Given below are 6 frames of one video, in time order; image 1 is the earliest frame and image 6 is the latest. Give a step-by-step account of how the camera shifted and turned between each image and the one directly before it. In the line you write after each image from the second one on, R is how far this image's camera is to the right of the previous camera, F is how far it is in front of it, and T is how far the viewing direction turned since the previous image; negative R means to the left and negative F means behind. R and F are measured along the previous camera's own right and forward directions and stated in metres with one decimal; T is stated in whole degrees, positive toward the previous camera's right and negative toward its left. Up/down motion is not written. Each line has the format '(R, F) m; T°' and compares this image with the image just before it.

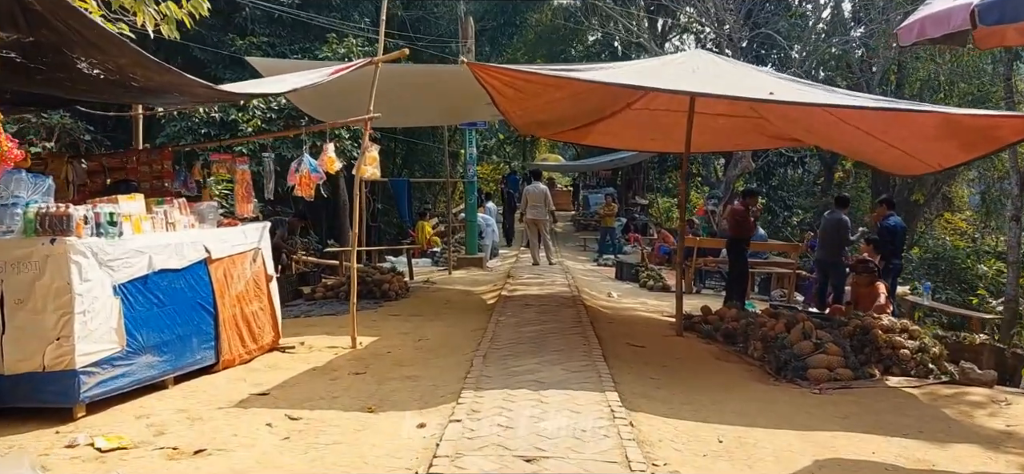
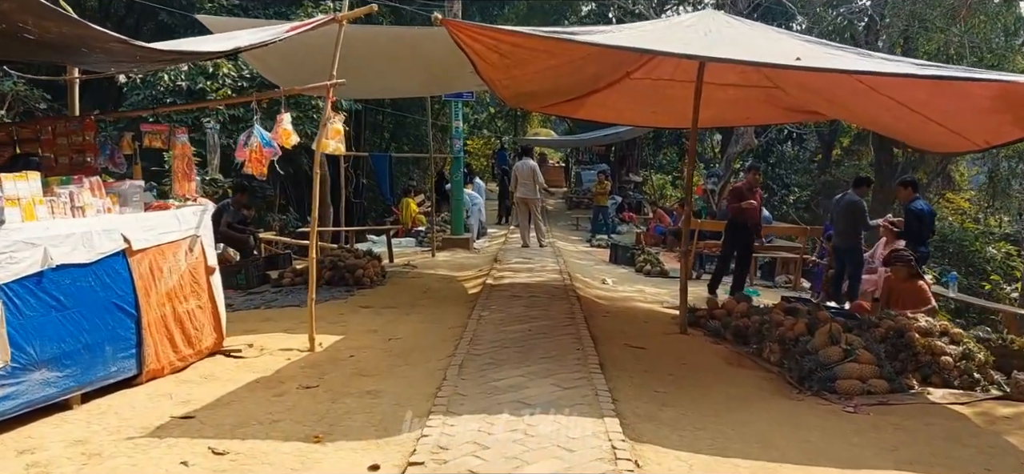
(+0.1, +0.9) m; +1°
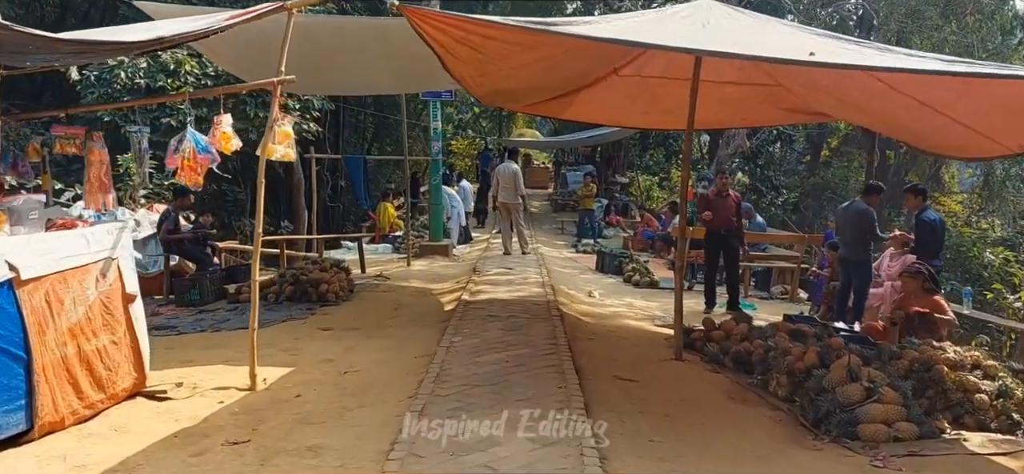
(+0.1, +0.7) m; +1°
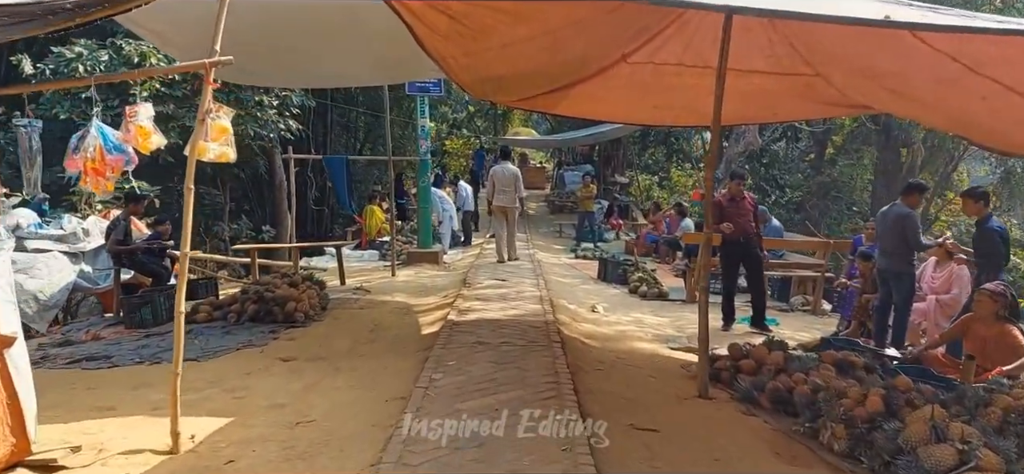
(0.0, +1.0) m; 0°
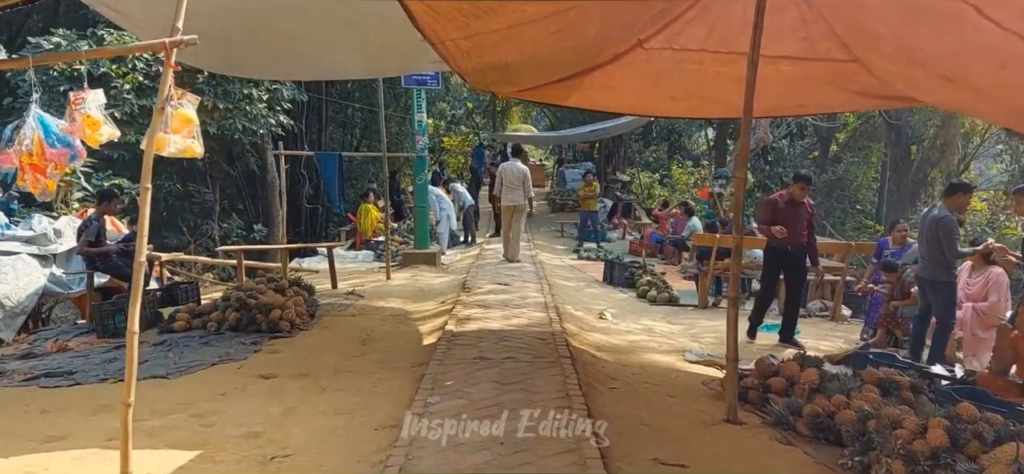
(0.0, +0.6) m; 0°
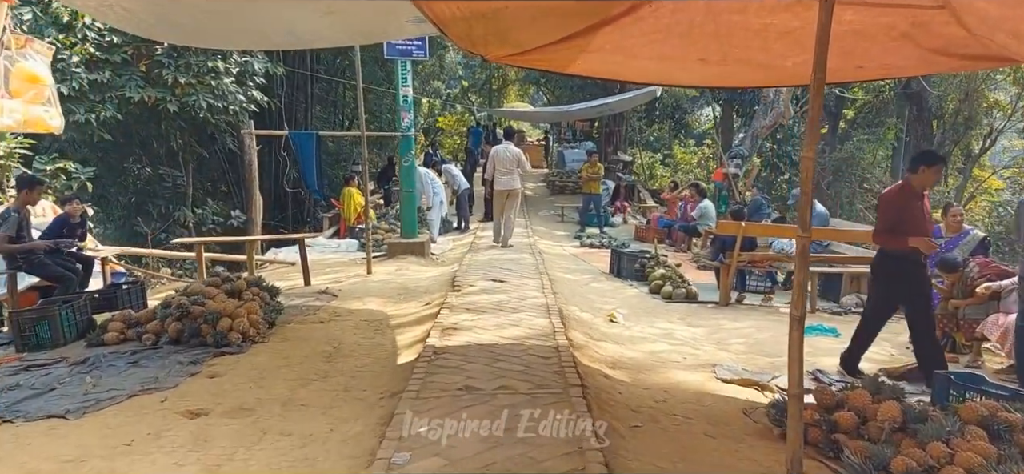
(0.0, +1.1) m; 0°
